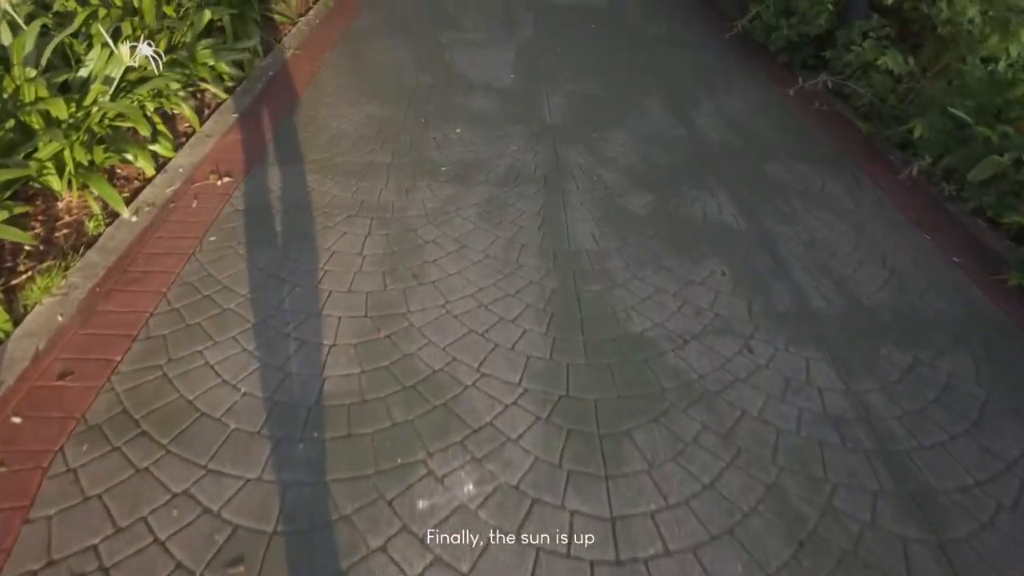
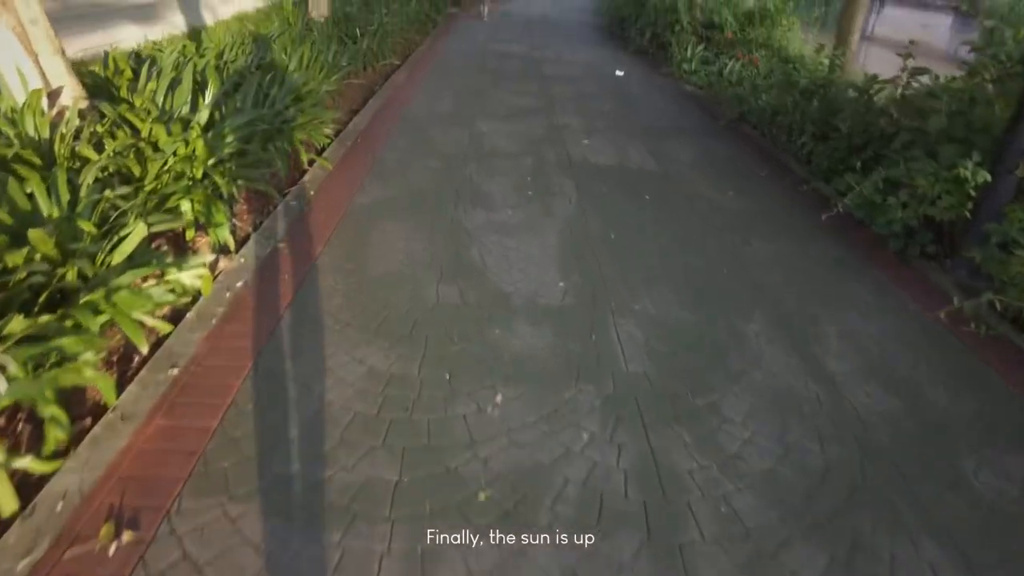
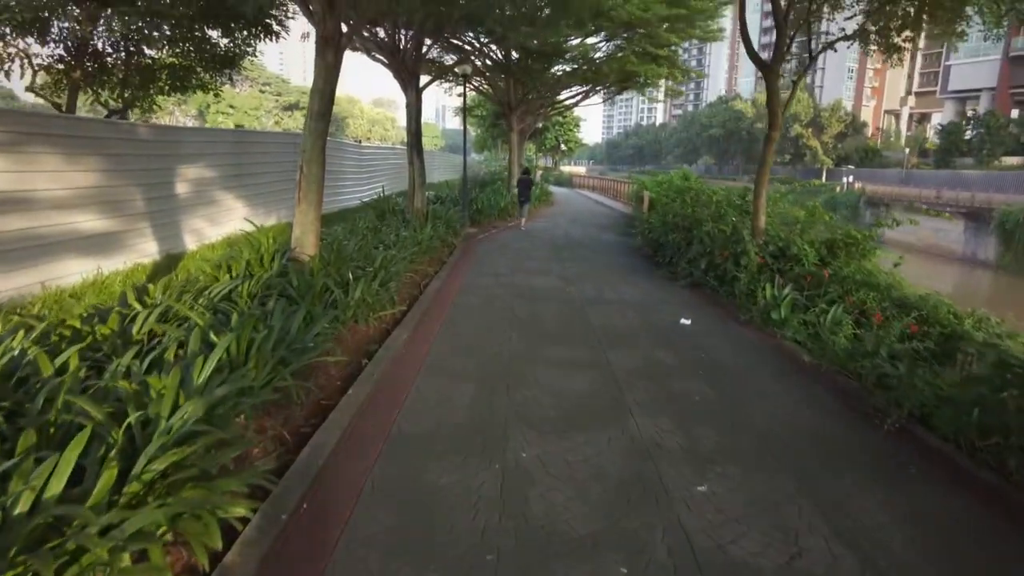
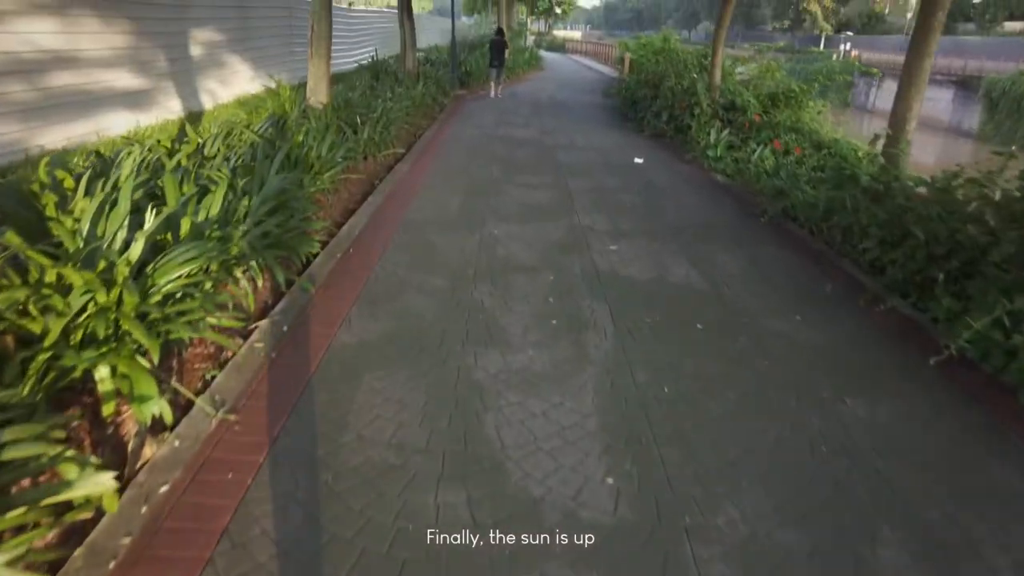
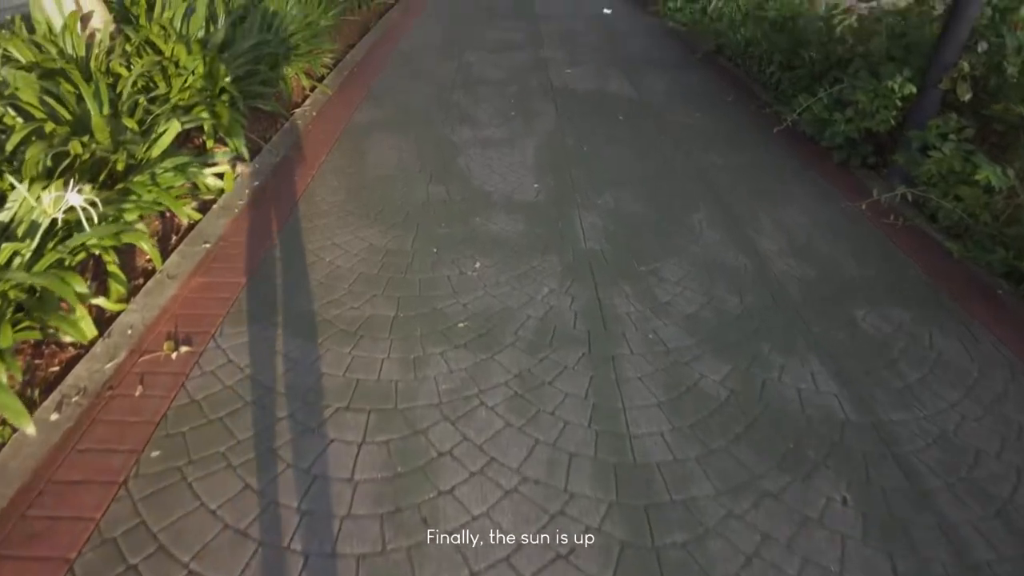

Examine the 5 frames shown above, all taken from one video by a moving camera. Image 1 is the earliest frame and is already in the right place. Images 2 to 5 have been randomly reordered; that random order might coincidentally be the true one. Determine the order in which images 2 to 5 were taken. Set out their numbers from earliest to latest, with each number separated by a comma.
5, 2, 4, 3
